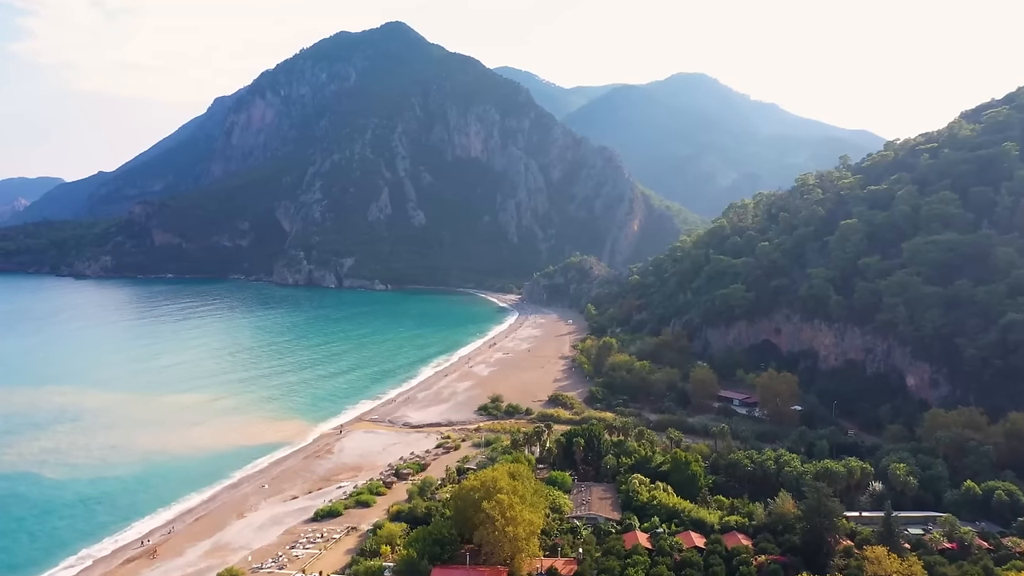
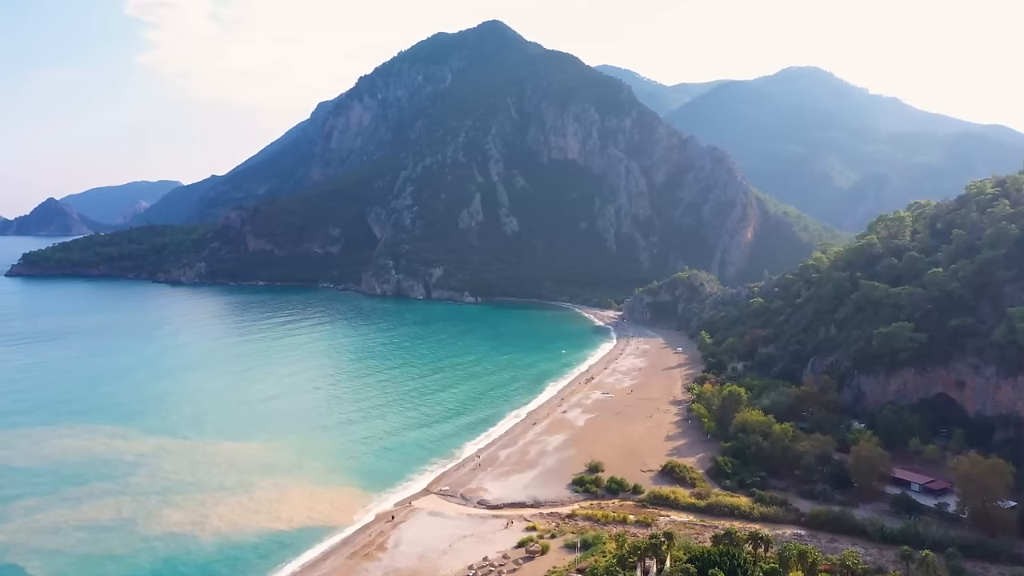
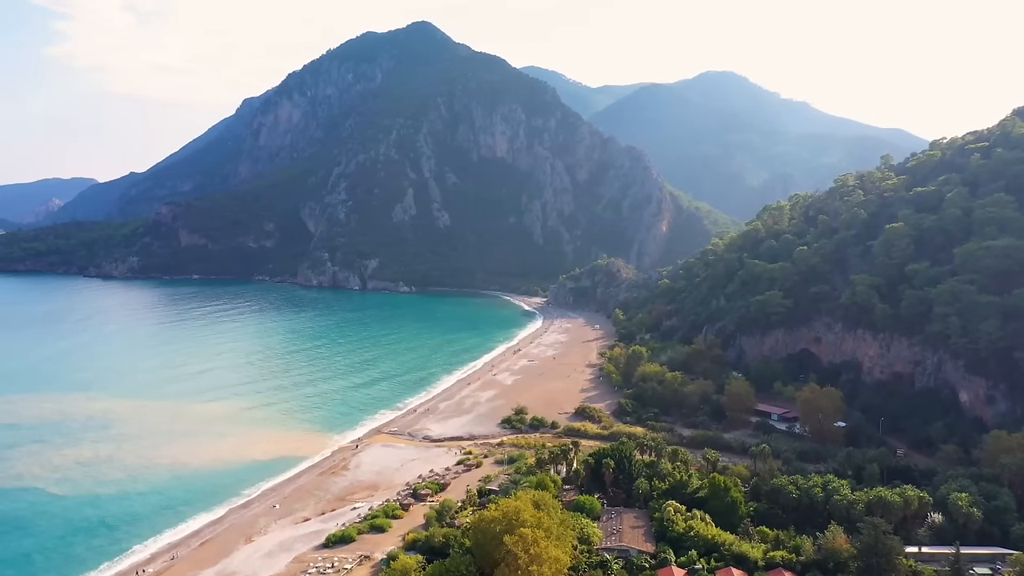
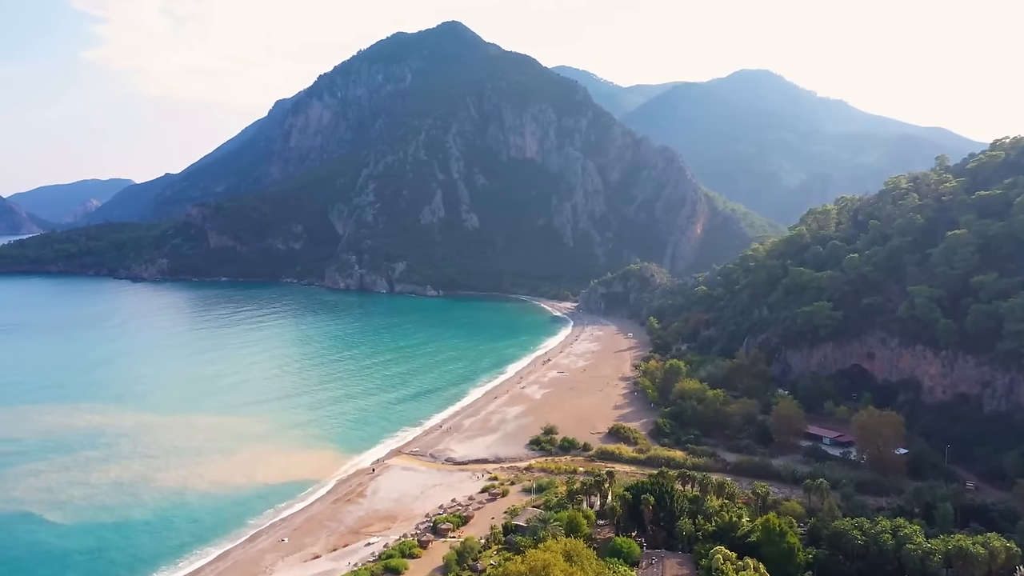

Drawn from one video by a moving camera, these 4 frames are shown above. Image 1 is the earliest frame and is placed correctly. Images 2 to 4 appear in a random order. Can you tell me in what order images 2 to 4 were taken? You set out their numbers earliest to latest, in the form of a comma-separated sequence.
3, 4, 2
